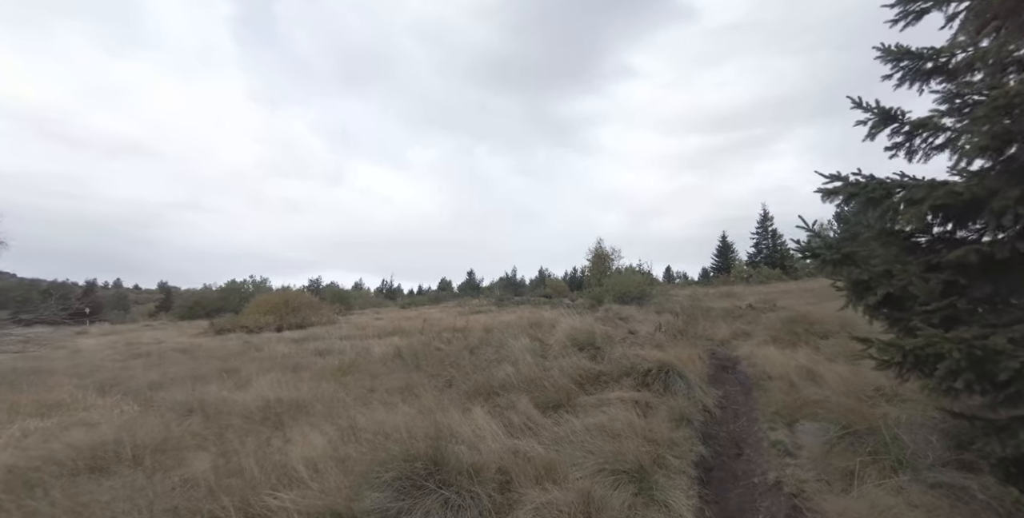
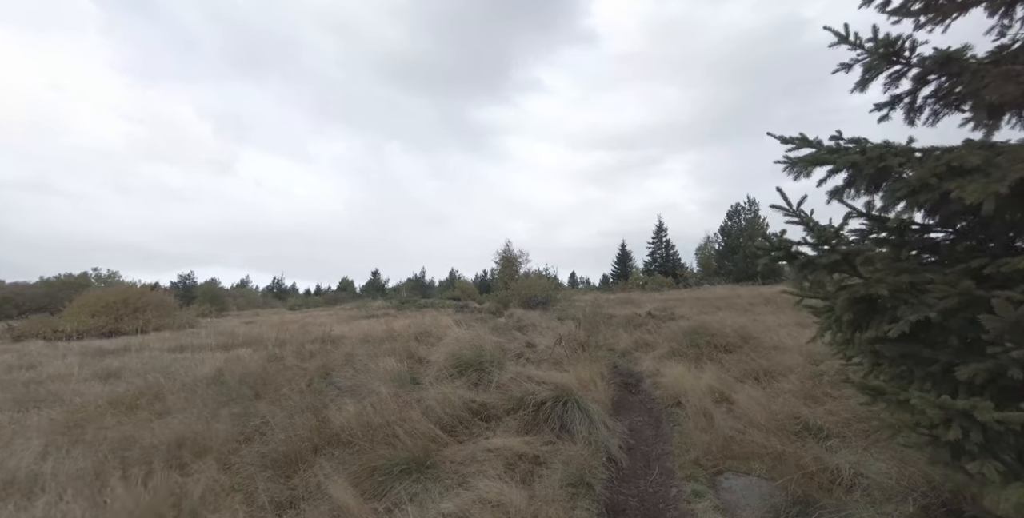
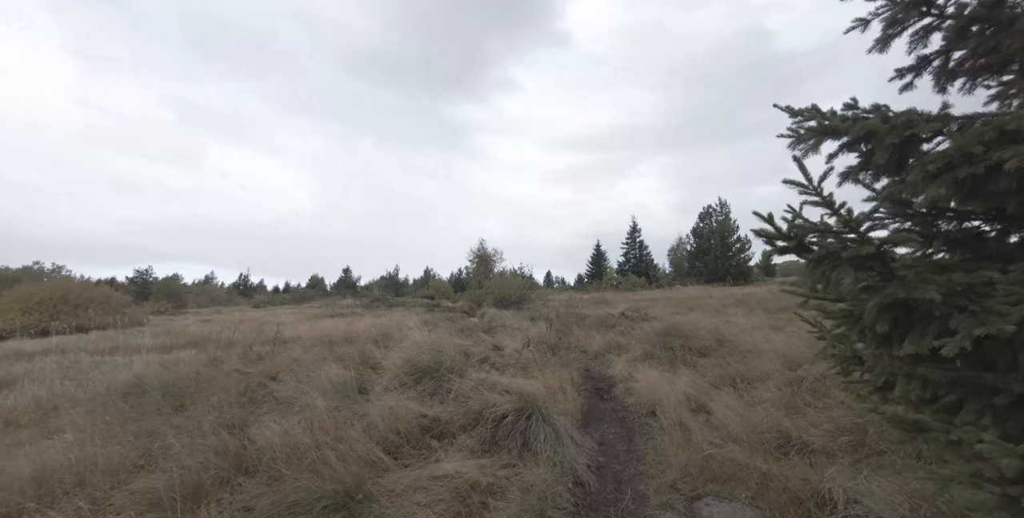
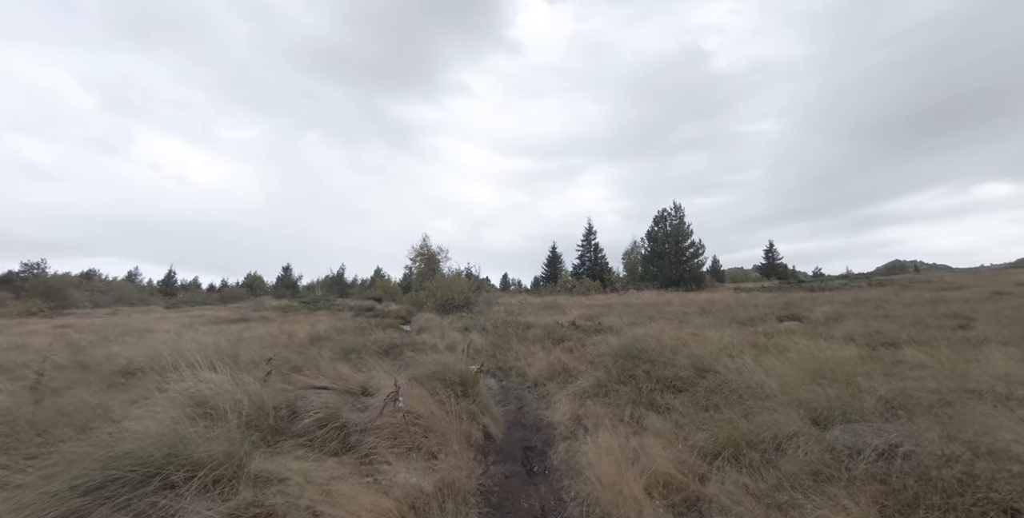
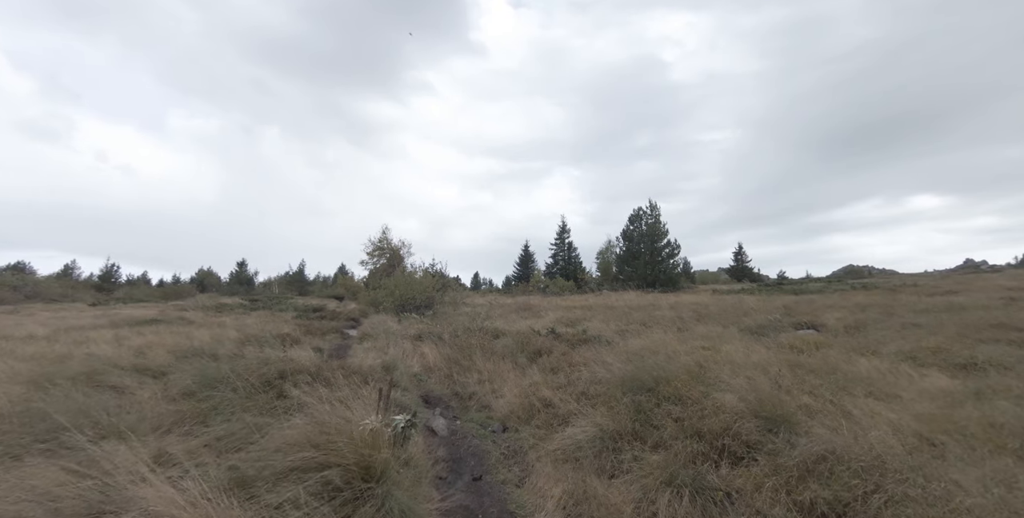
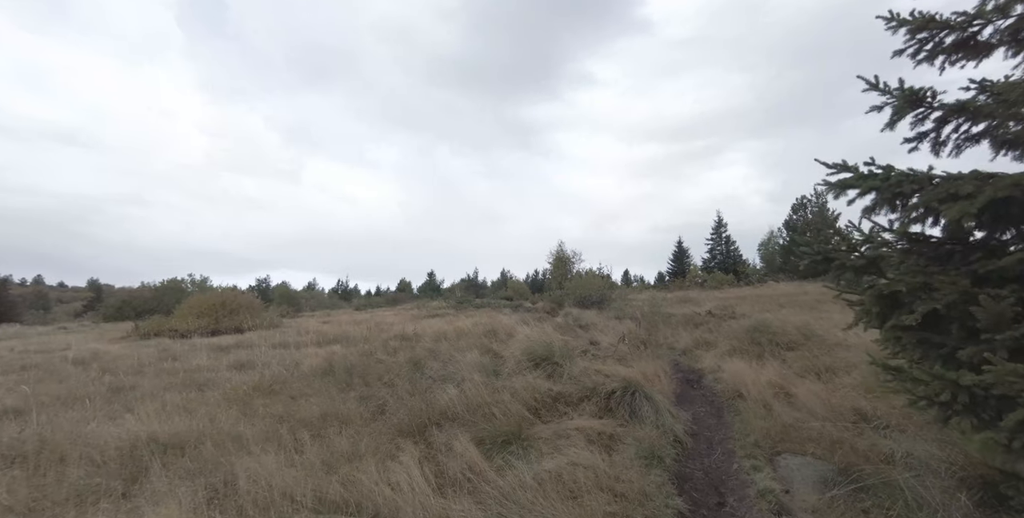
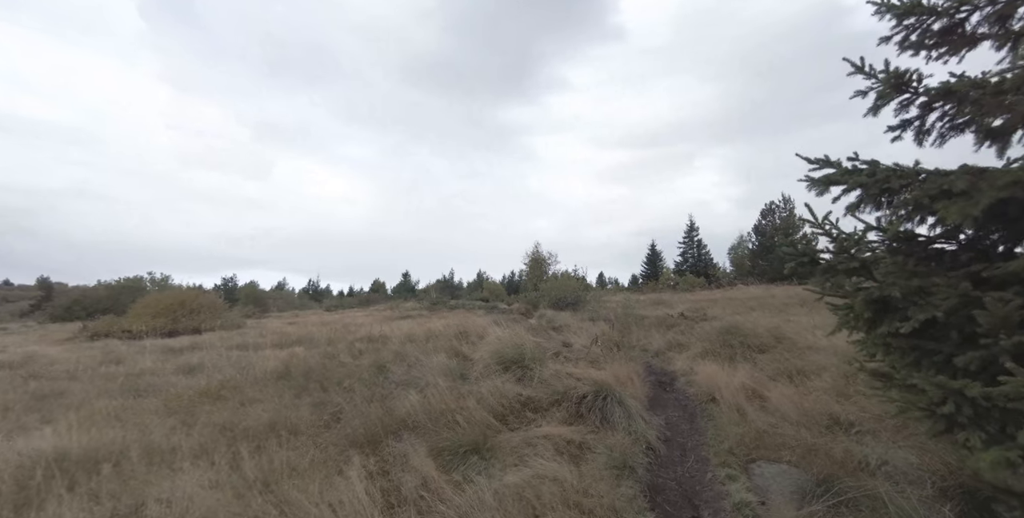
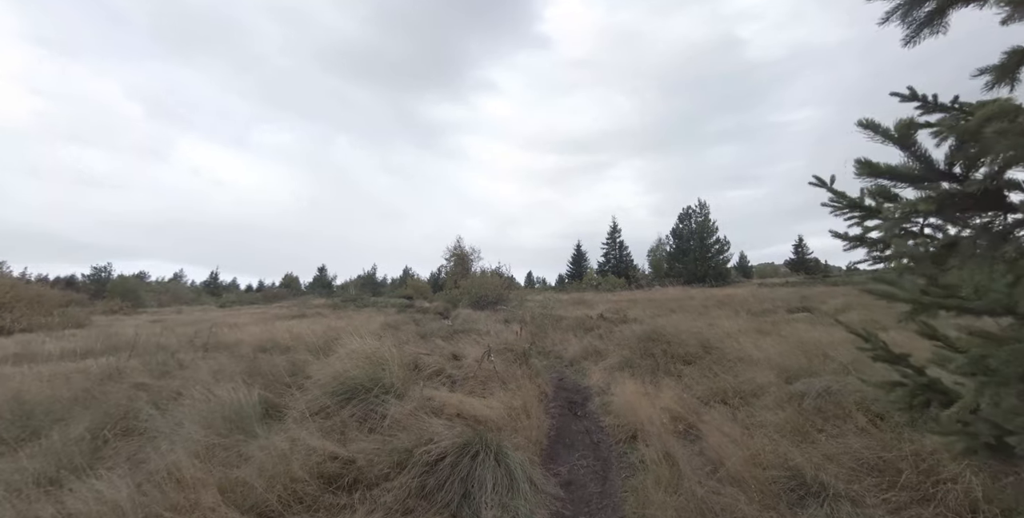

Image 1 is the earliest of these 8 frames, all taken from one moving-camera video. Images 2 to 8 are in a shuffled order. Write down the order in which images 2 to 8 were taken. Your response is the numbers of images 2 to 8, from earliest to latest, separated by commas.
6, 7, 2, 3, 8, 4, 5
